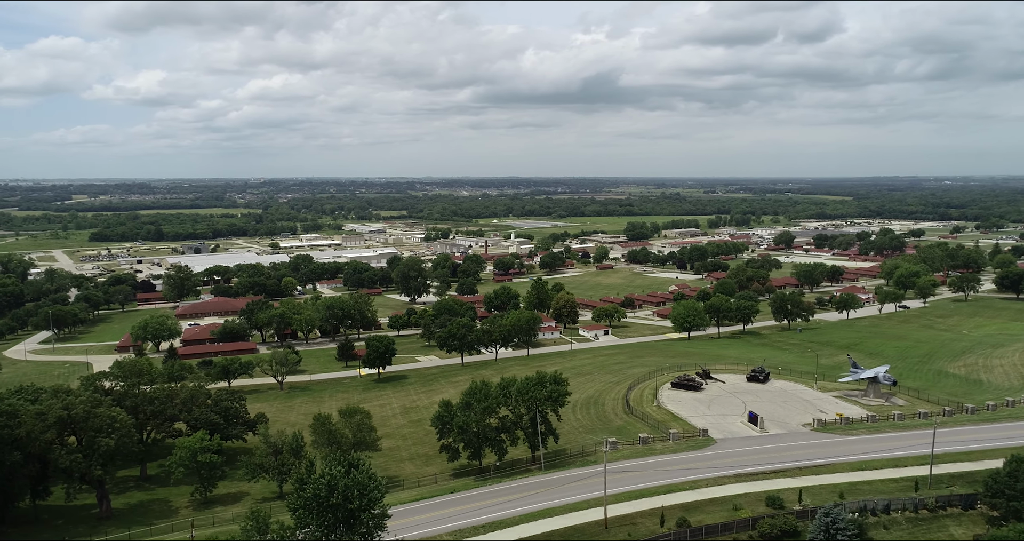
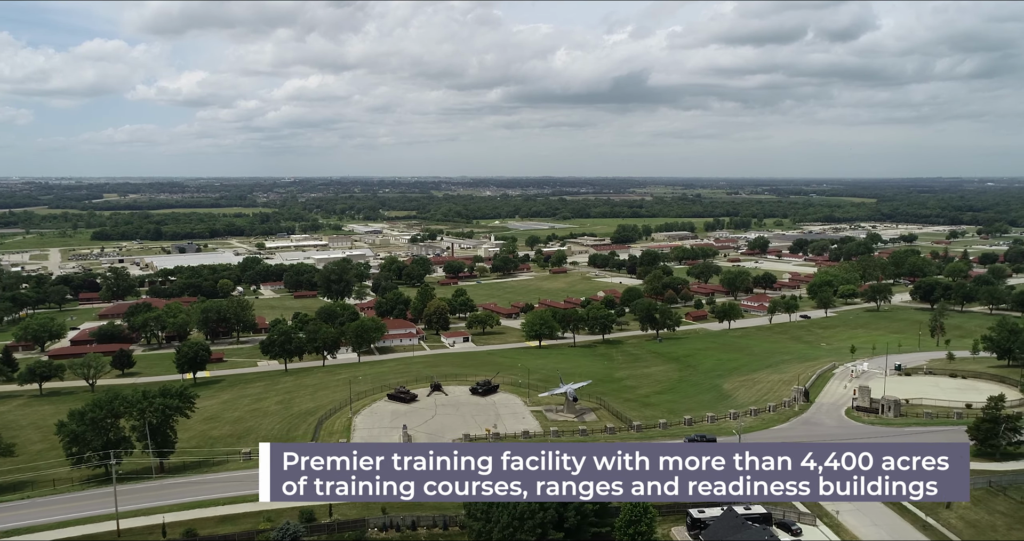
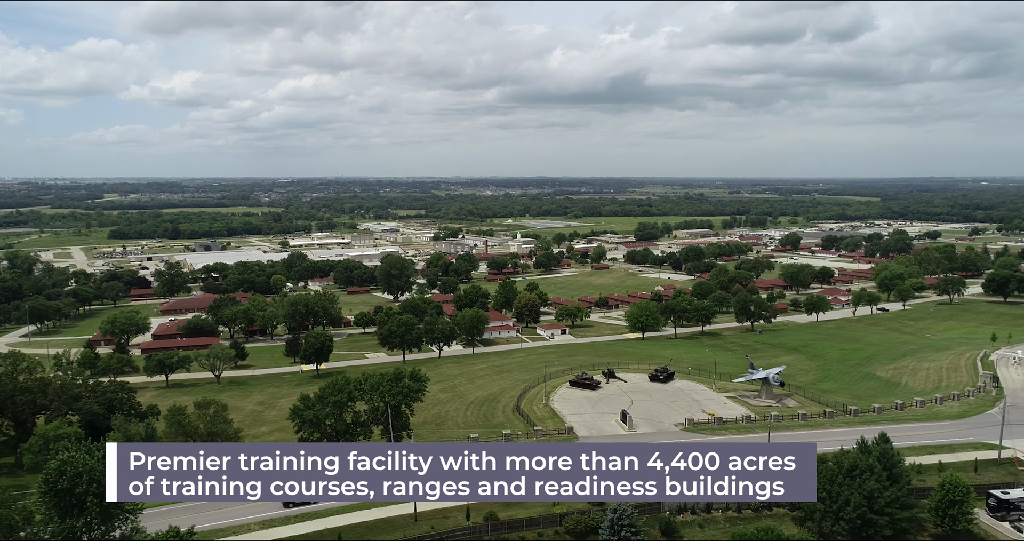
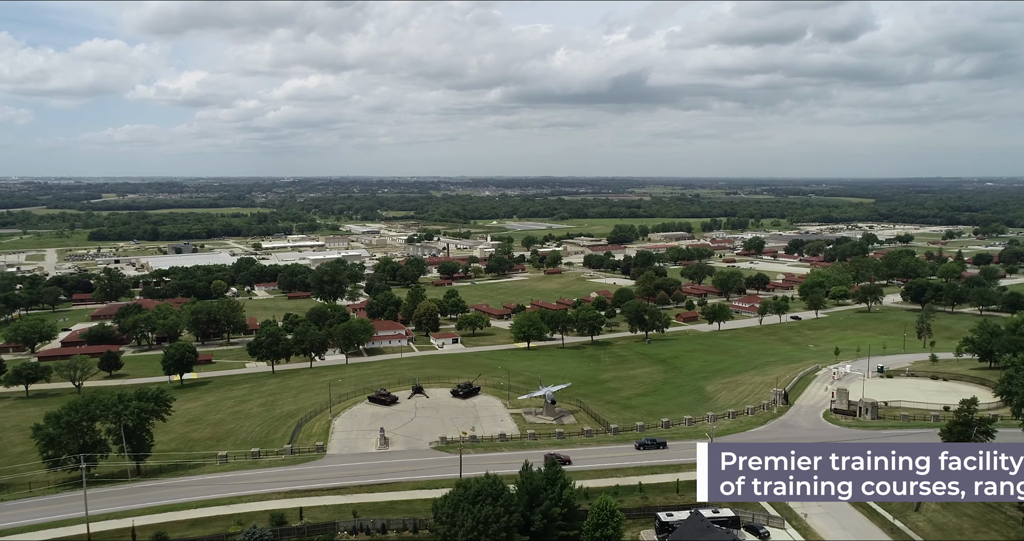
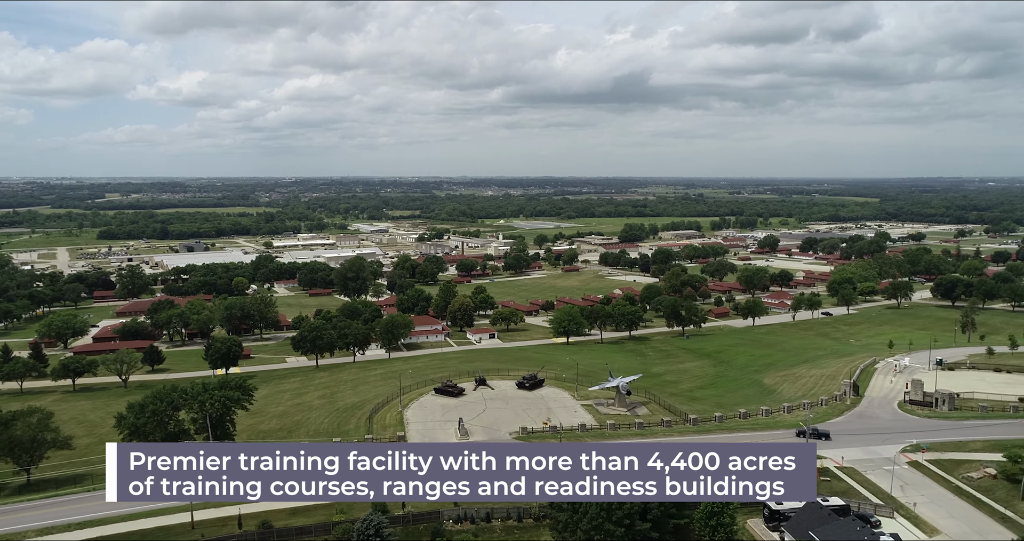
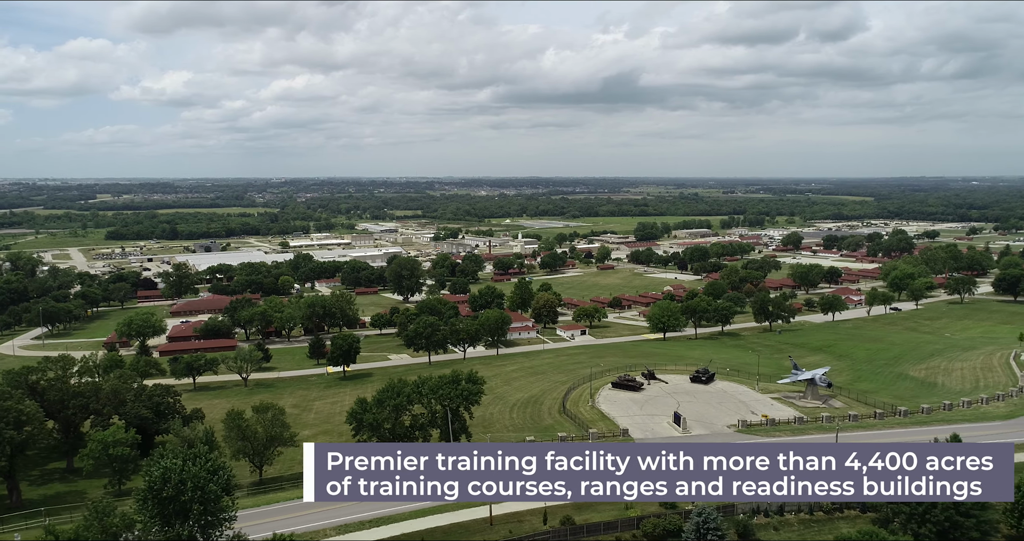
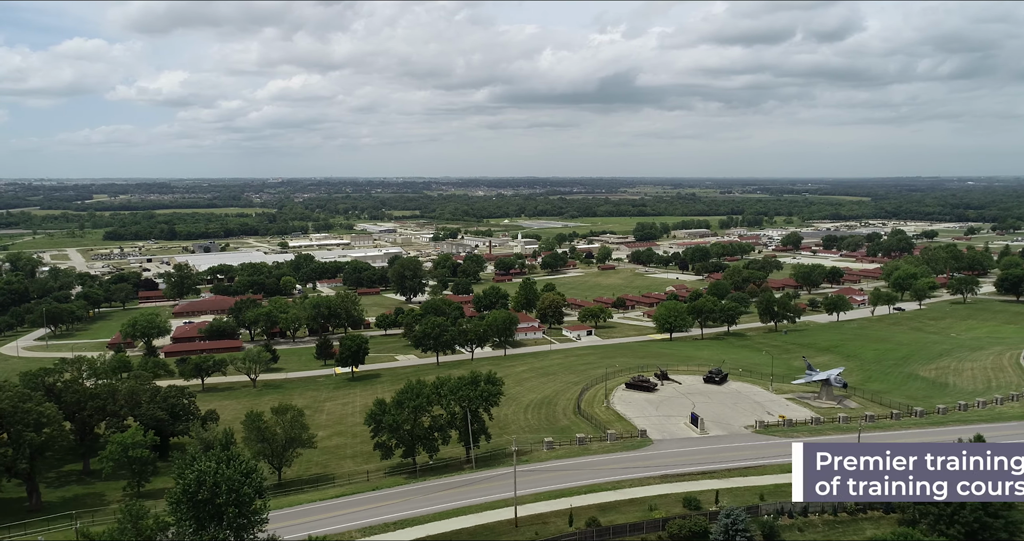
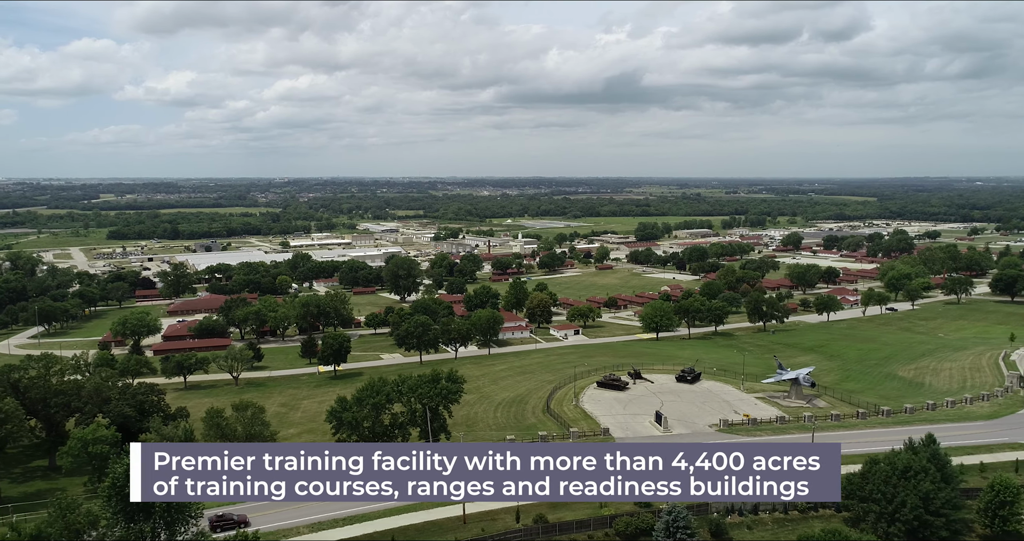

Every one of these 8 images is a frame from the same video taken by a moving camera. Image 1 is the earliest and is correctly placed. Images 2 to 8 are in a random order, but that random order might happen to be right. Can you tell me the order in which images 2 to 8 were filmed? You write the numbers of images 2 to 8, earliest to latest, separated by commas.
7, 6, 8, 3, 5, 2, 4
